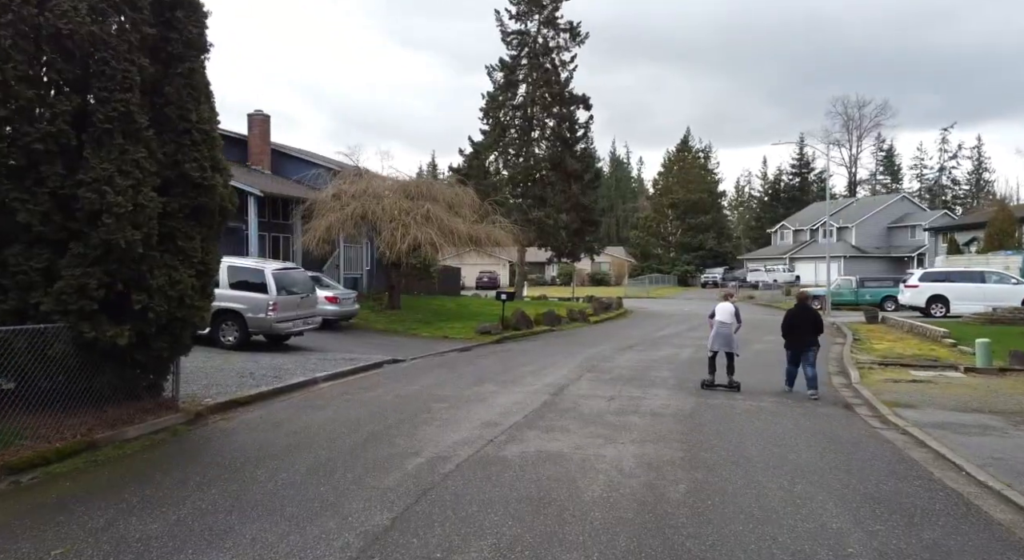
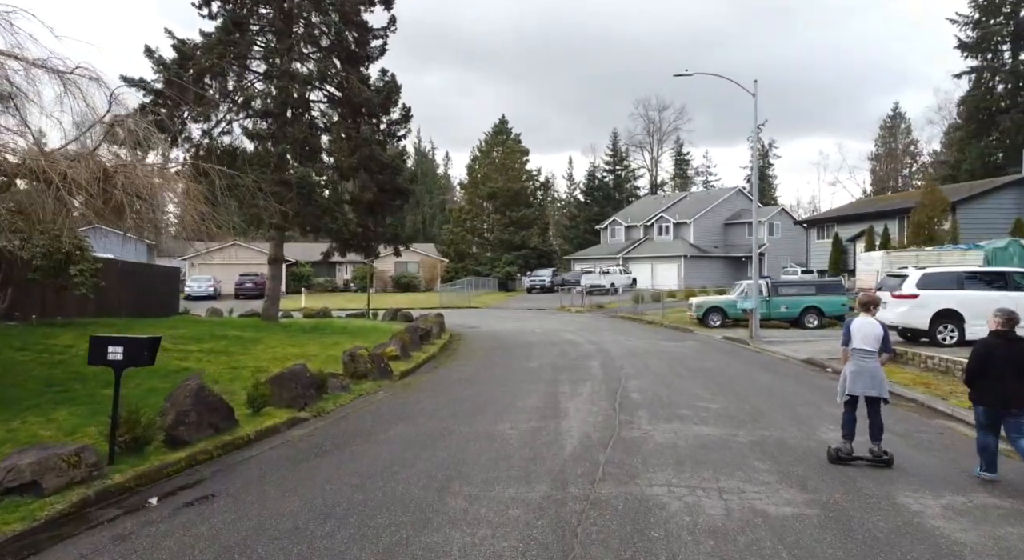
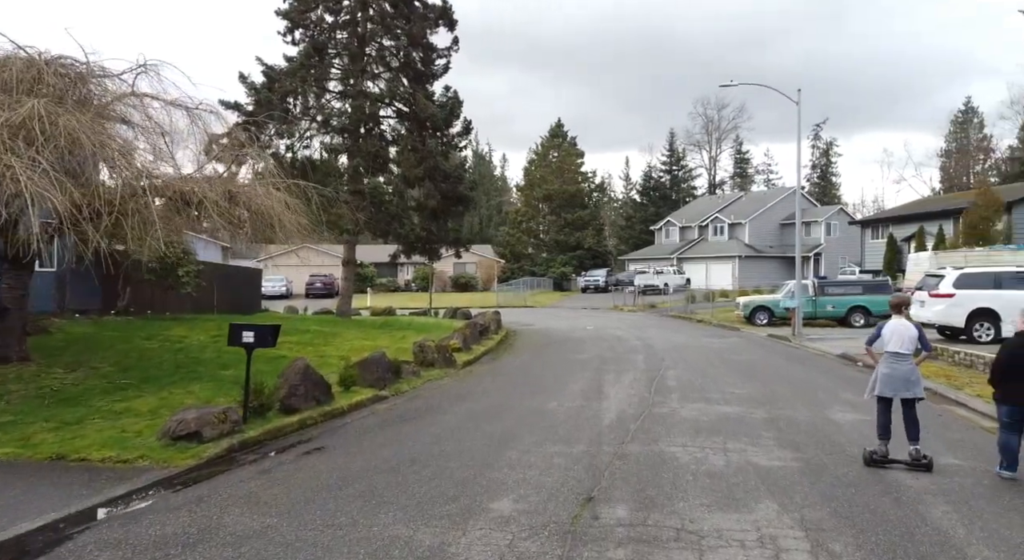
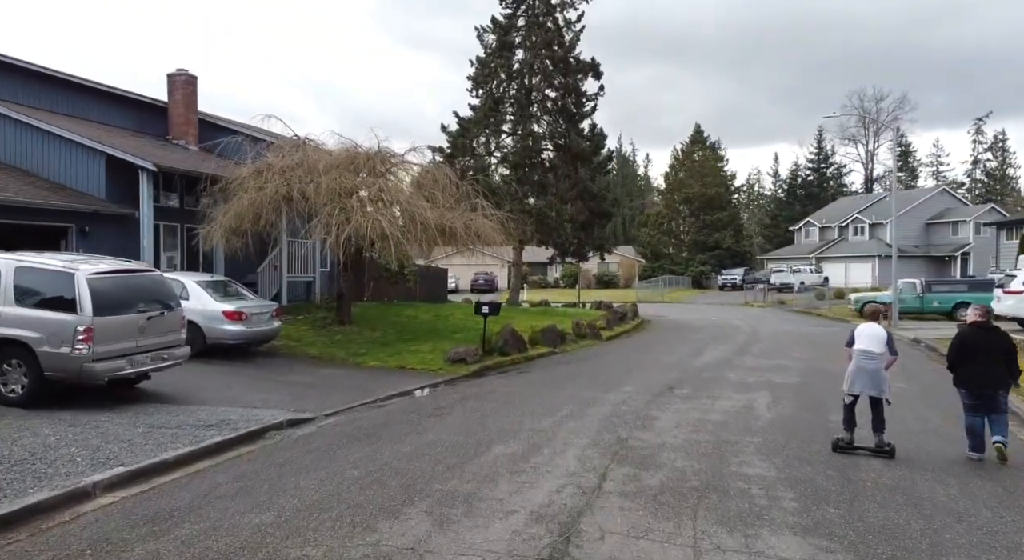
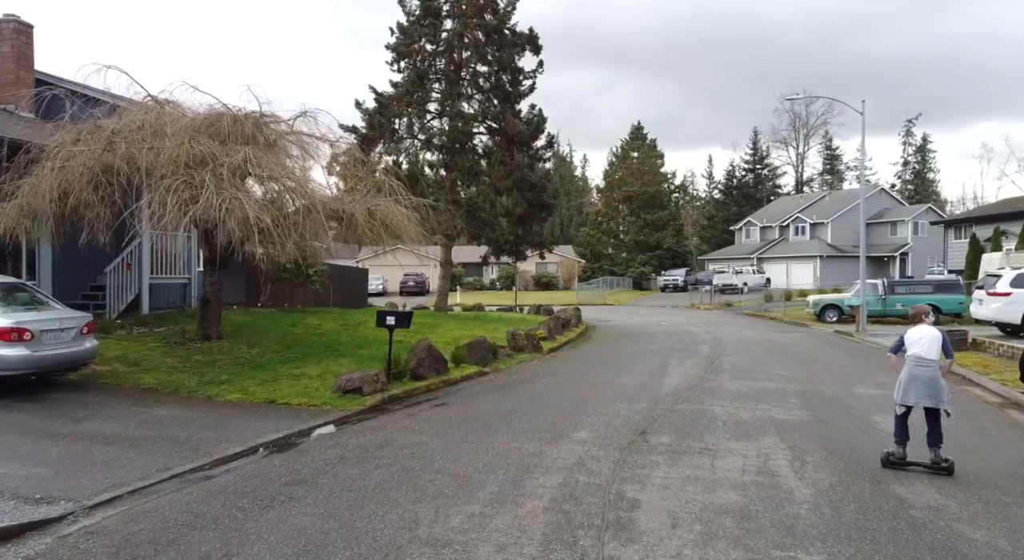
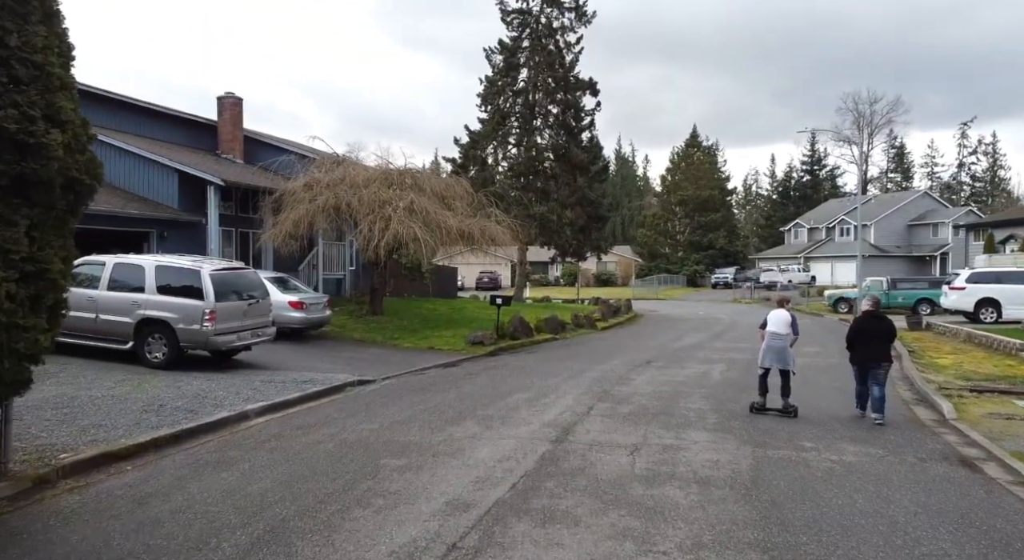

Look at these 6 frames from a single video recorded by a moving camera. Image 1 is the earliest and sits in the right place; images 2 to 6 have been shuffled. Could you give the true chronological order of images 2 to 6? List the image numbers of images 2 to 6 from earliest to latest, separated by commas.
6, 4, 5, 3, 2
